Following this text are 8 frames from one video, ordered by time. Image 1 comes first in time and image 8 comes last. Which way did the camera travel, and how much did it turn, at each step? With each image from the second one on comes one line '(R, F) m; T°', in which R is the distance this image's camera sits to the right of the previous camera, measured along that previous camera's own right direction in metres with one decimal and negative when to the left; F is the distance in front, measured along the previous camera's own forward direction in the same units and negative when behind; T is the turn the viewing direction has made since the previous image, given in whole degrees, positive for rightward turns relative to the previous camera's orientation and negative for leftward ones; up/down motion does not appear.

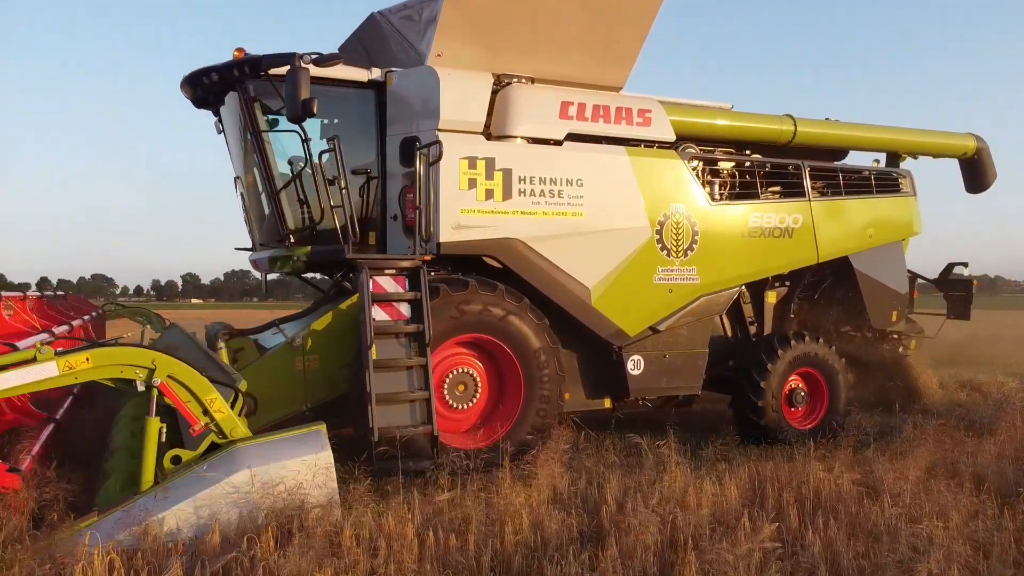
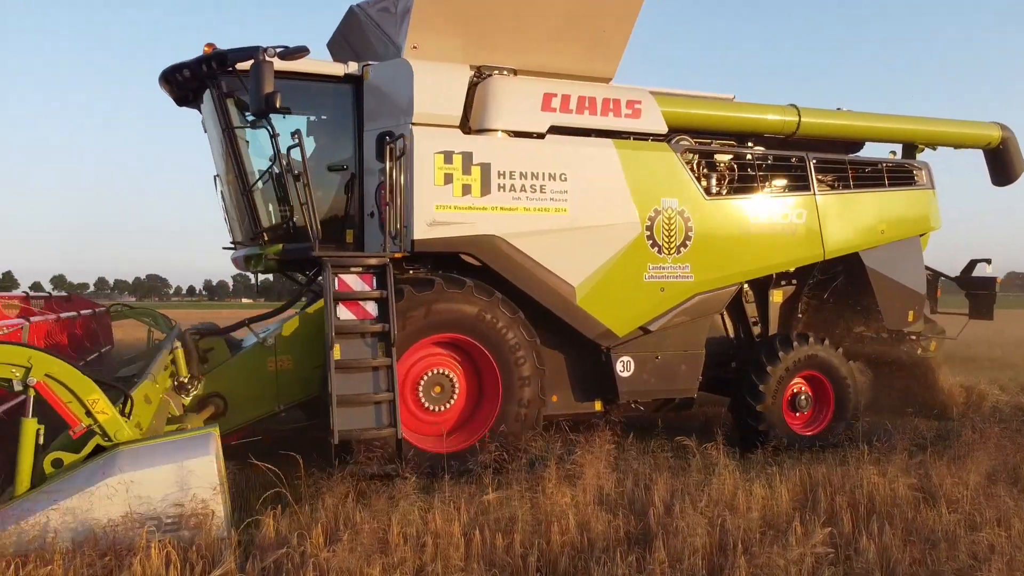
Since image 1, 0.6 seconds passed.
(+0.4, +0.2) m; -3°
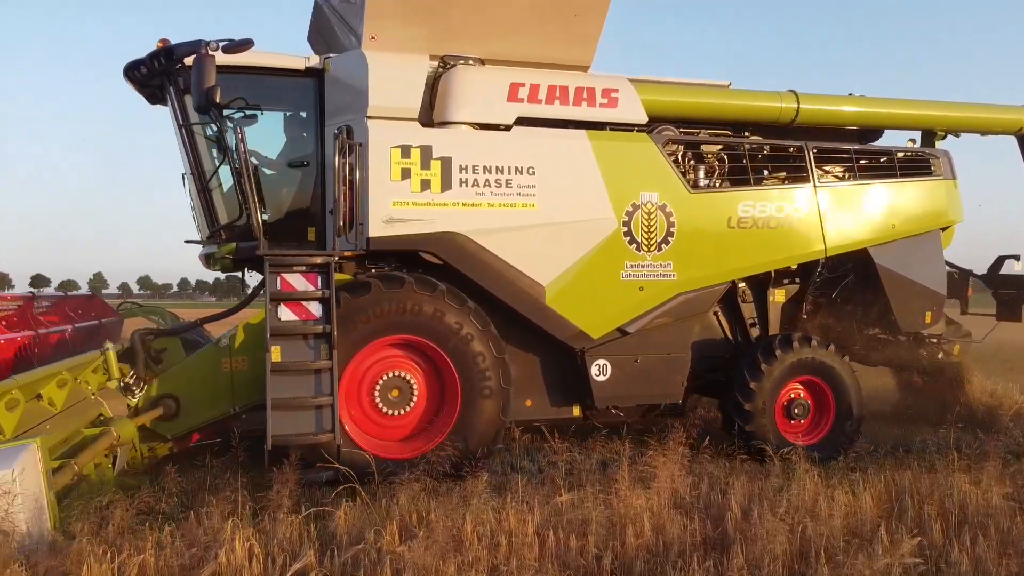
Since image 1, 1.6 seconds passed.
(+0.7, +0.3) m; -5°
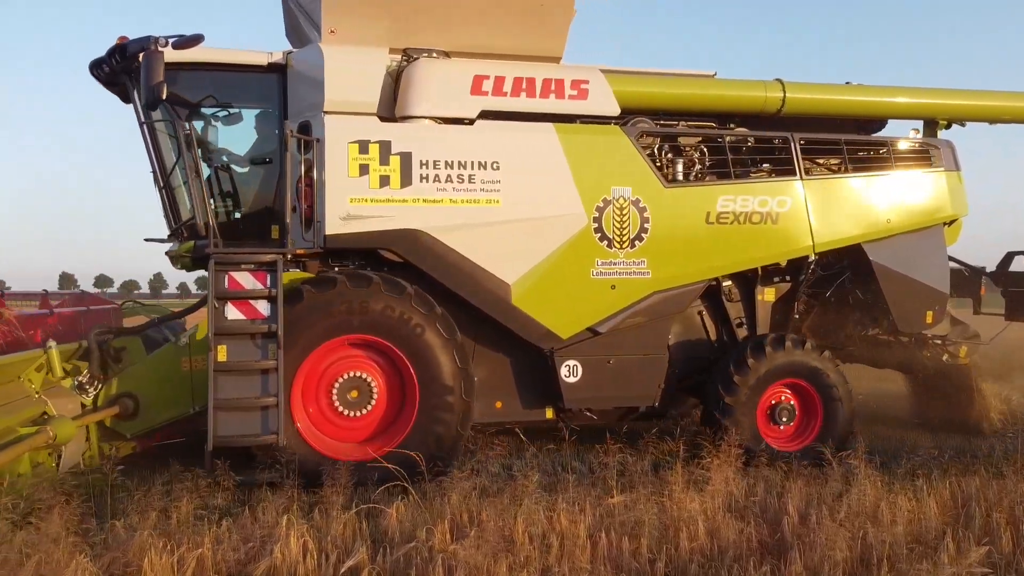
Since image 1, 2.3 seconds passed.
(+0.5, +0.2) m; -4°
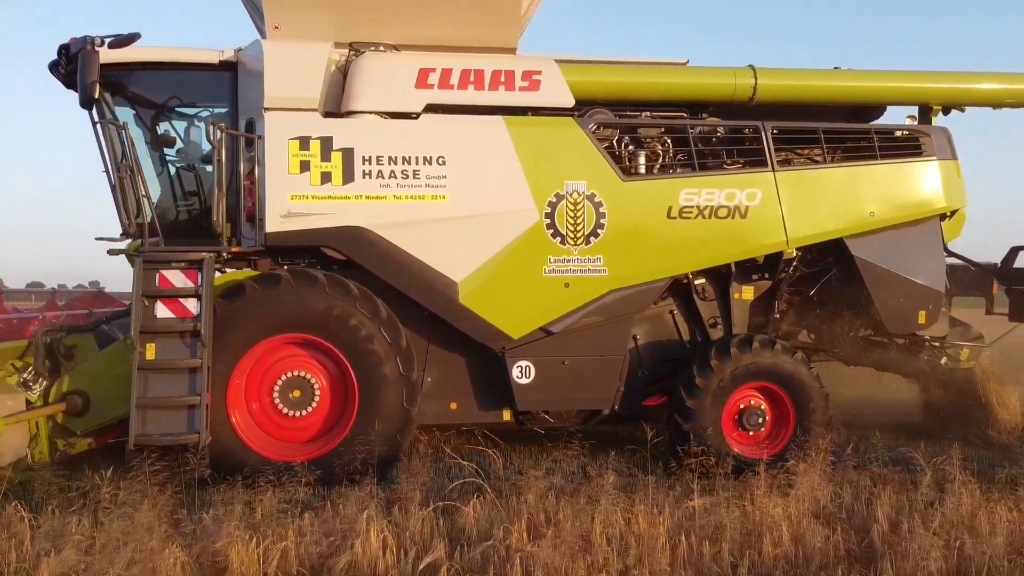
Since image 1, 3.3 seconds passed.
(+0.8, +0.2) m; -5°
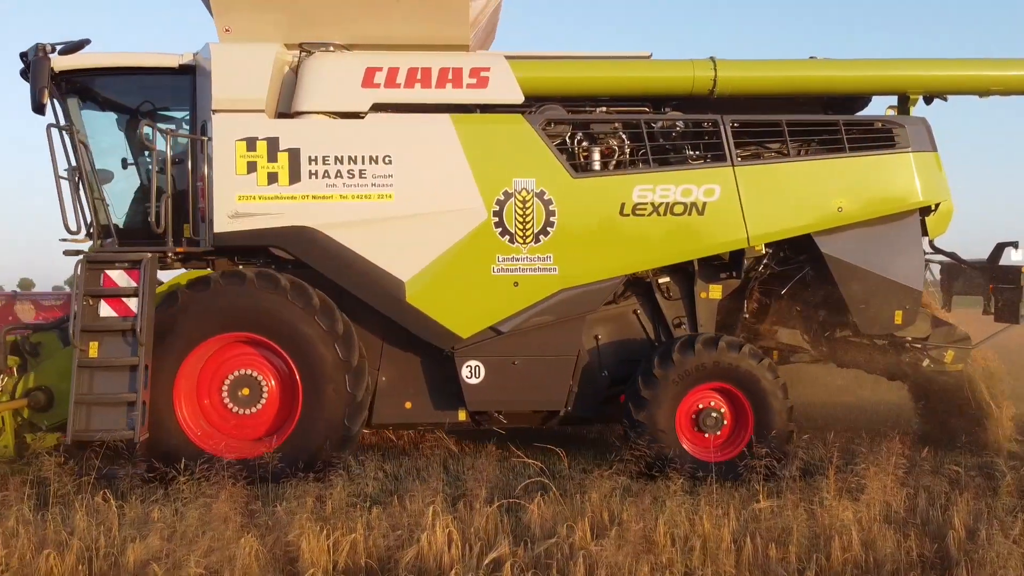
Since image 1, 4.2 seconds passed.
(+0.7, +0.1) m; -5°
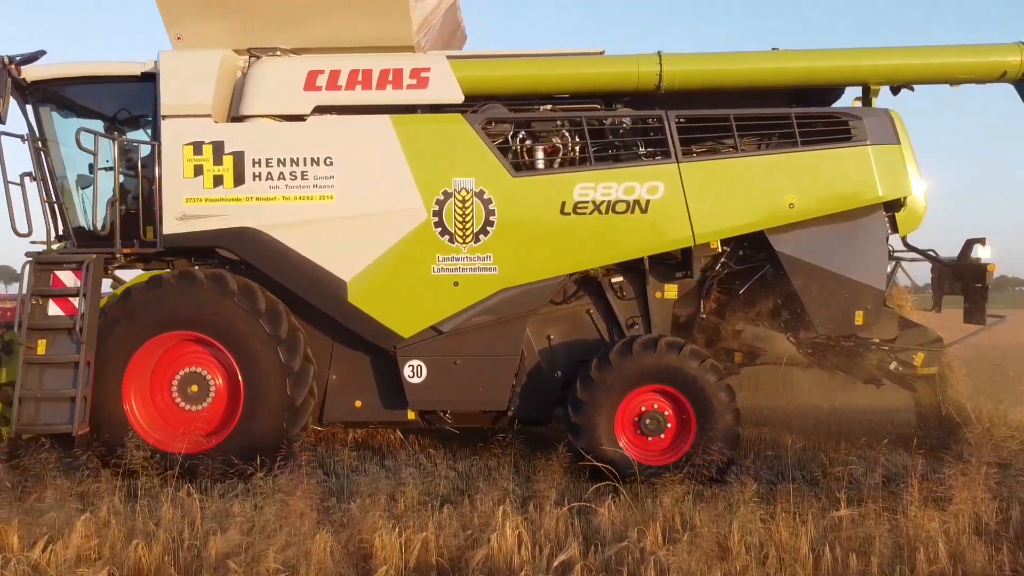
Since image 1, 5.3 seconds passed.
(+0.8, 0.0) m; -5°
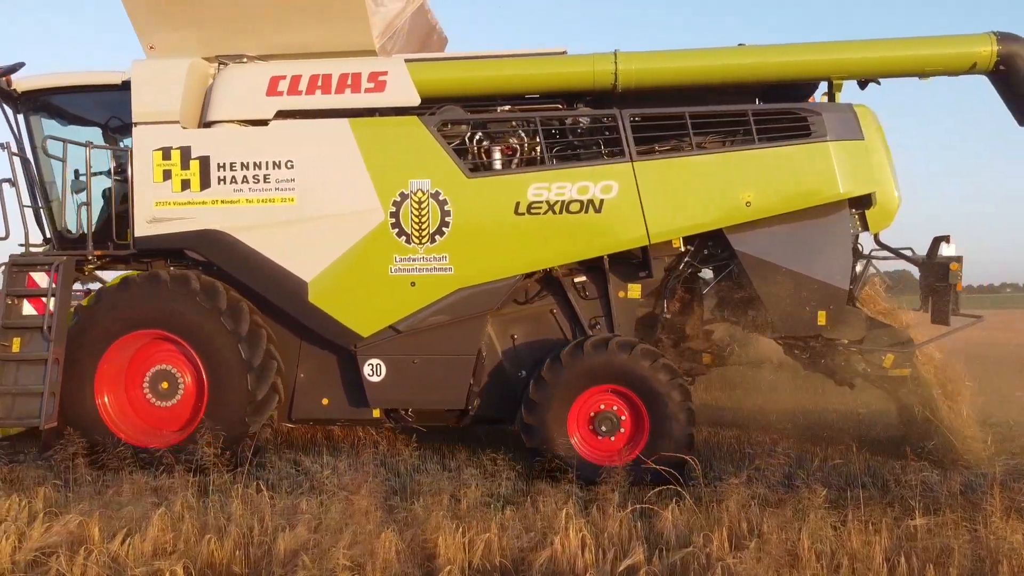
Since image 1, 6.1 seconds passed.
(+0.6, 0.0) m; -4°
